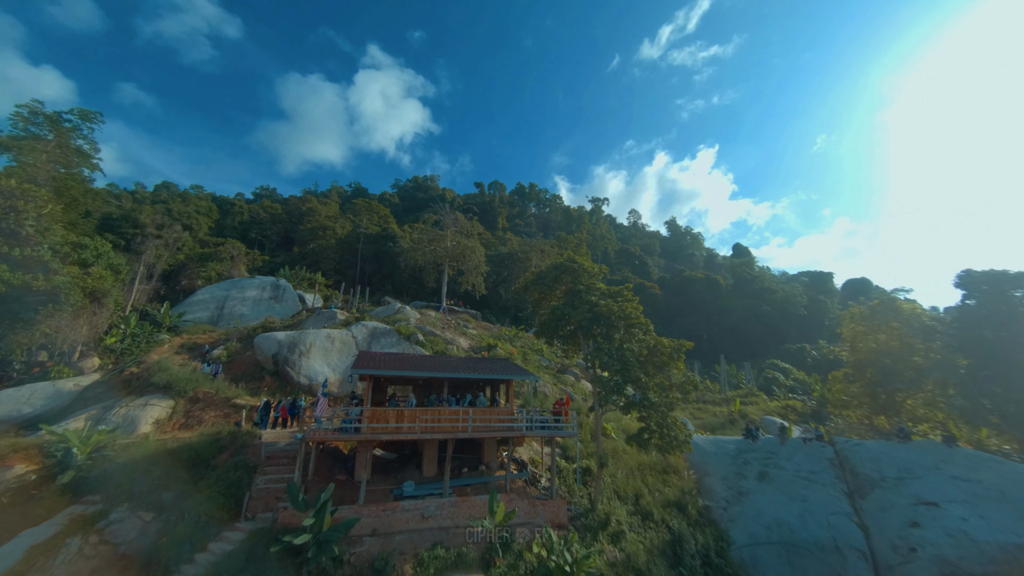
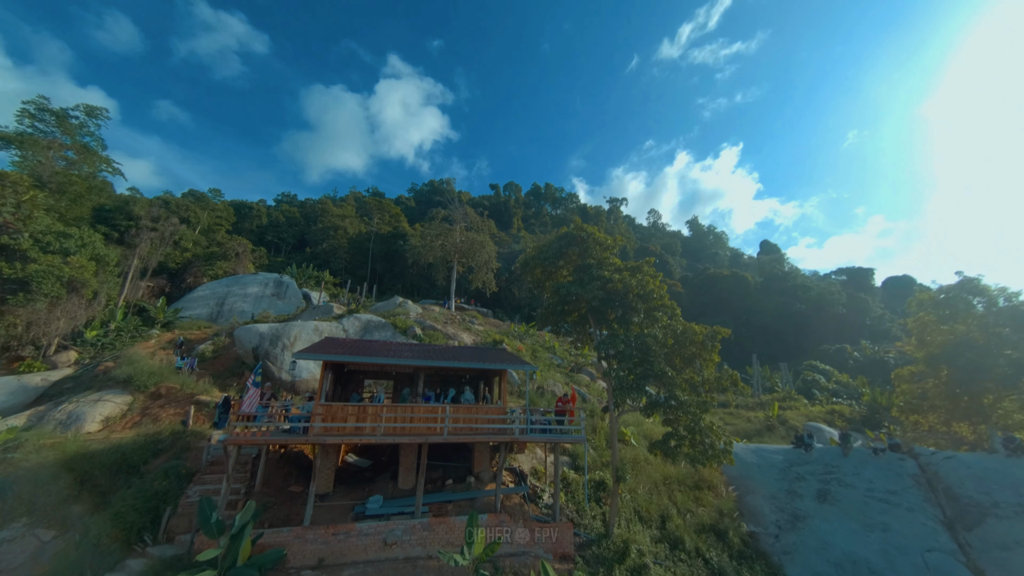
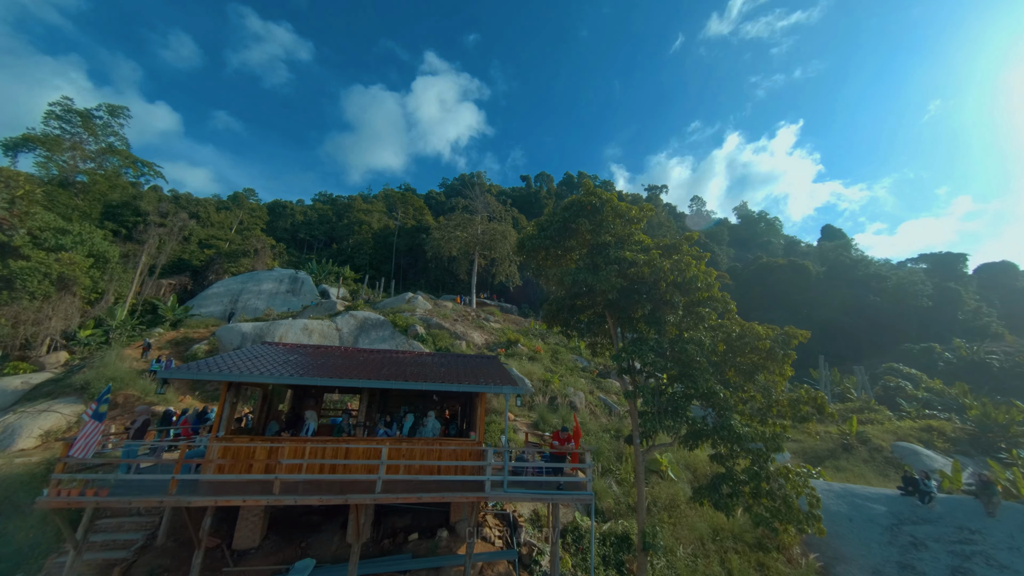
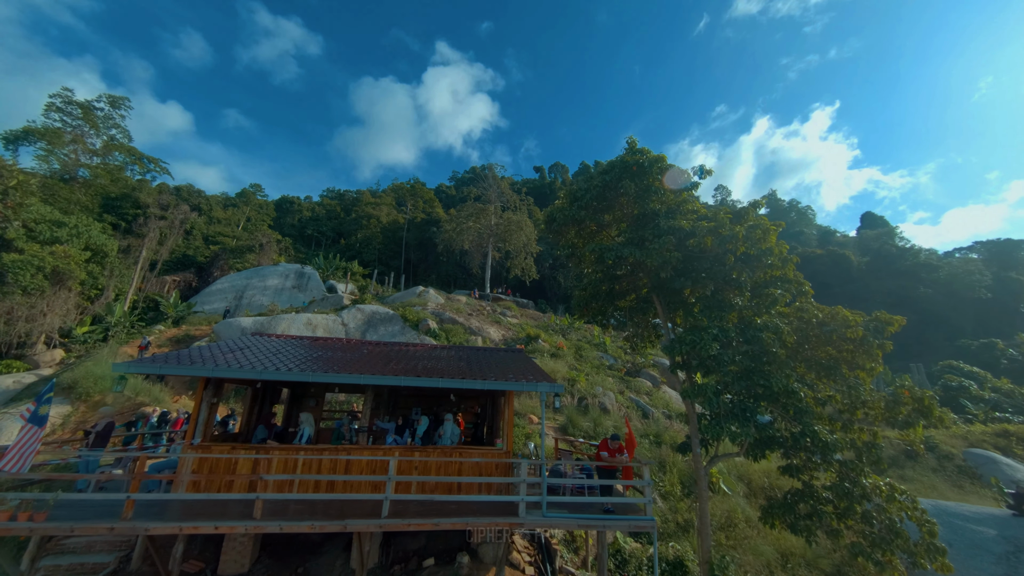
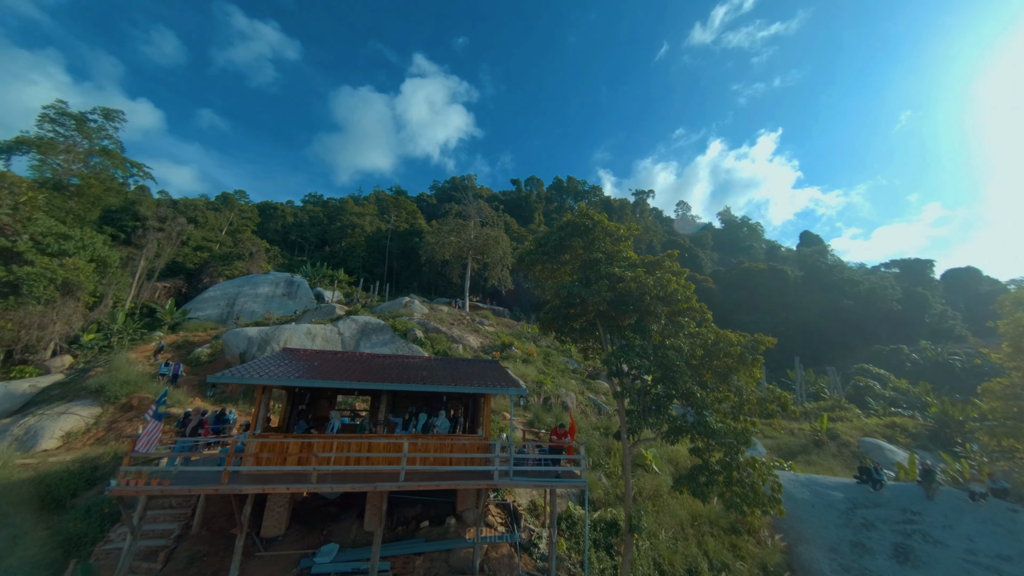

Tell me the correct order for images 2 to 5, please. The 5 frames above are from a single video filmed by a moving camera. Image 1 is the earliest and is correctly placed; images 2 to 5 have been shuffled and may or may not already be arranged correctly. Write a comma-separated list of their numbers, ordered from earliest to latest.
2, 5, 3, 4
